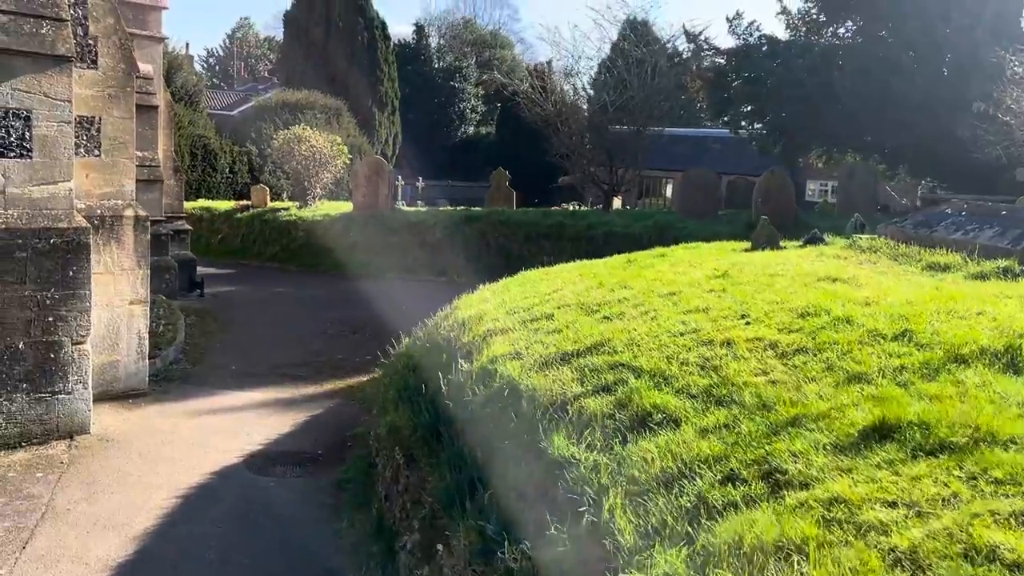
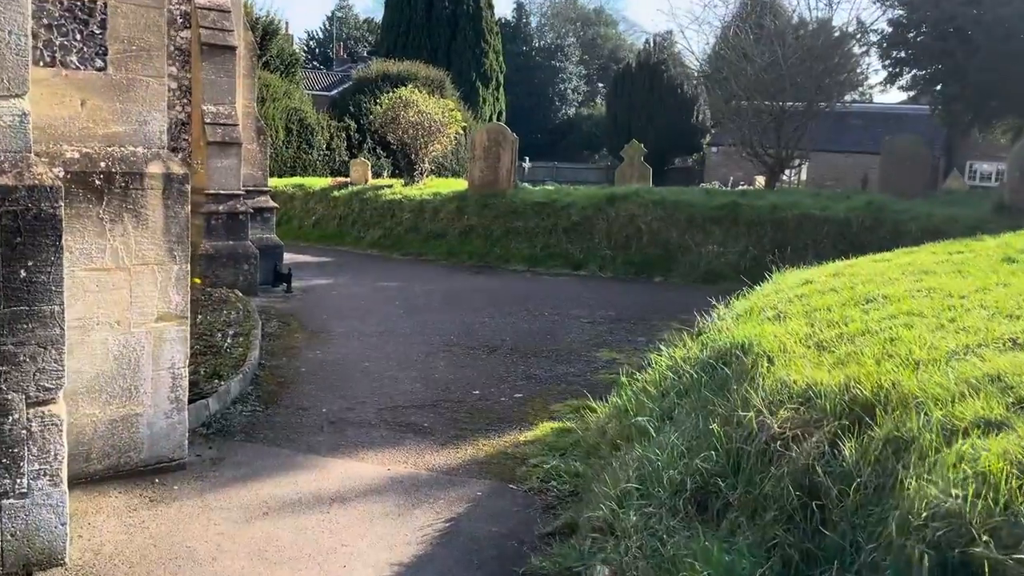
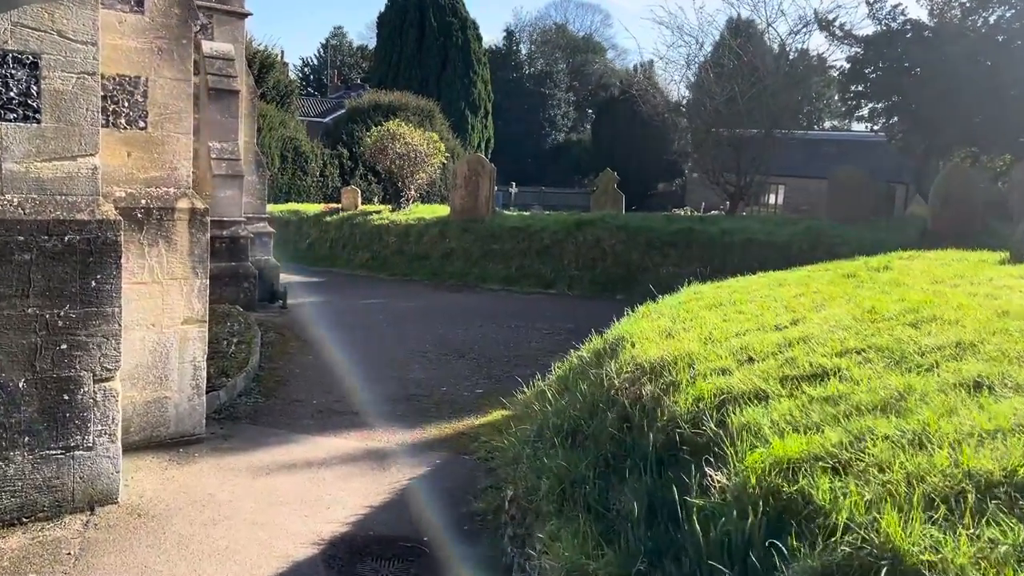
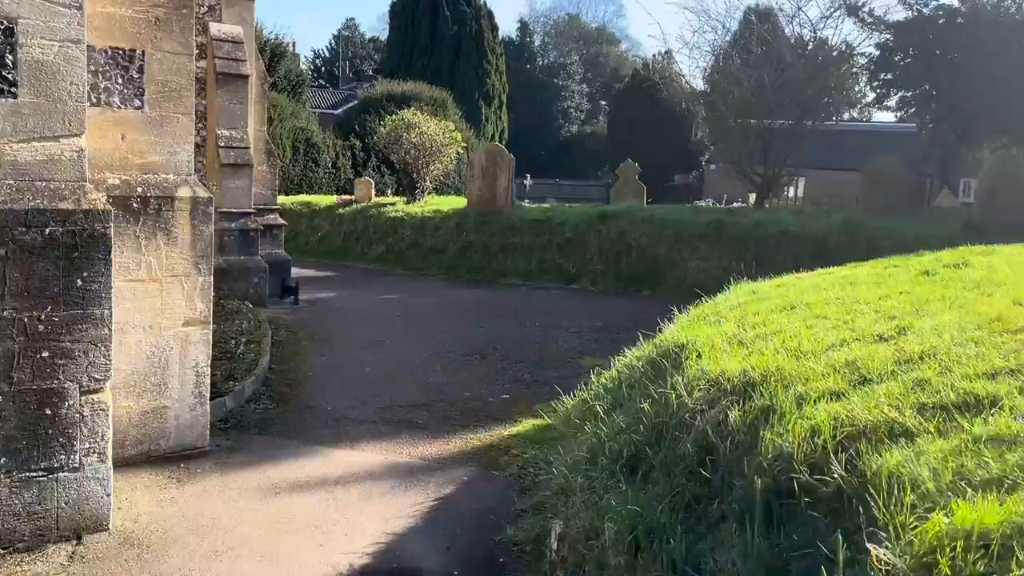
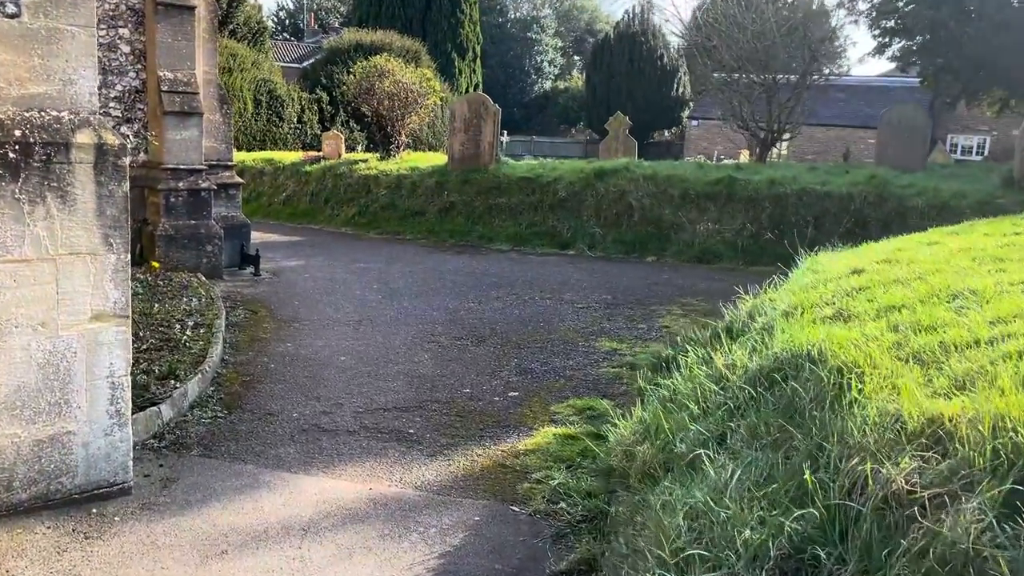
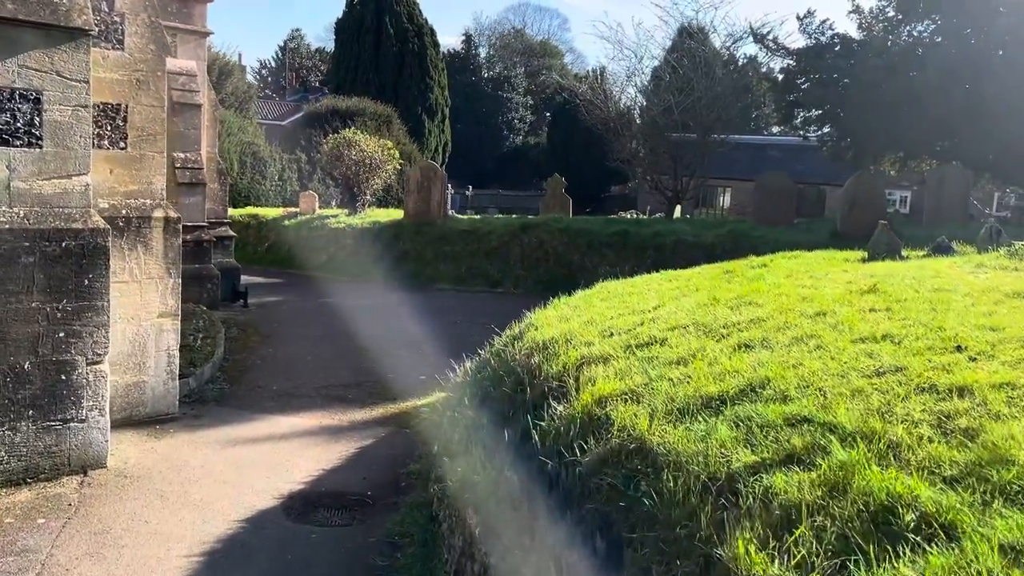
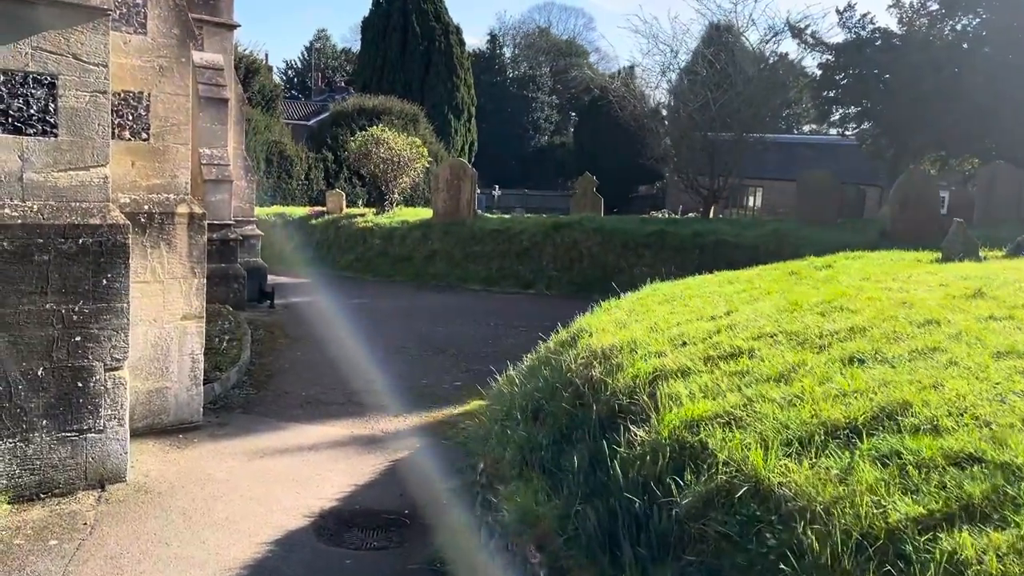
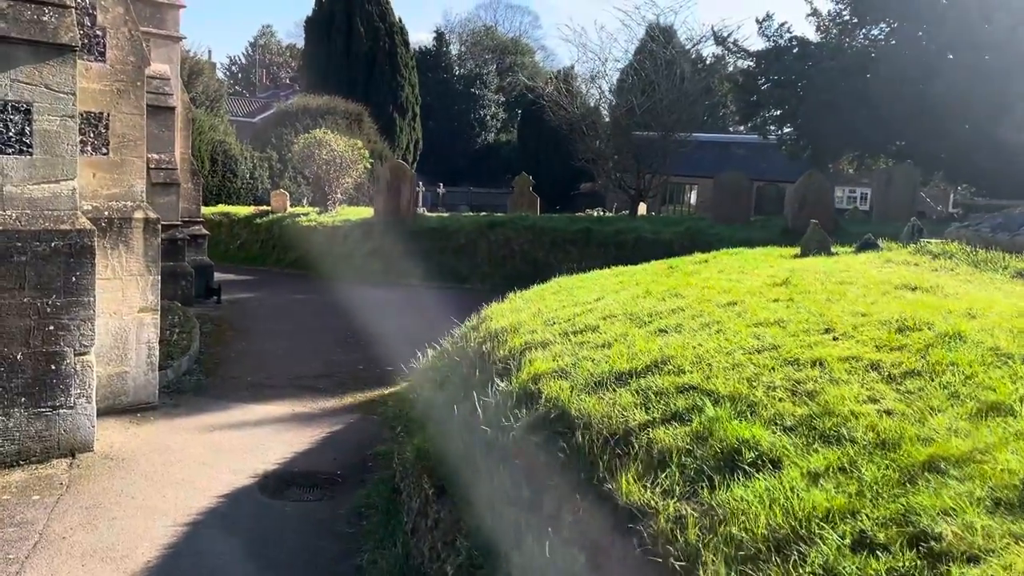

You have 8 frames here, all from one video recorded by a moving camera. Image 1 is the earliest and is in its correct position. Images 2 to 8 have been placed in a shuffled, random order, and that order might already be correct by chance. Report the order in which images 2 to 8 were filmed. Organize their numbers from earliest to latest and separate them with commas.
8, 6, 7, 3, 4, 2, 5
